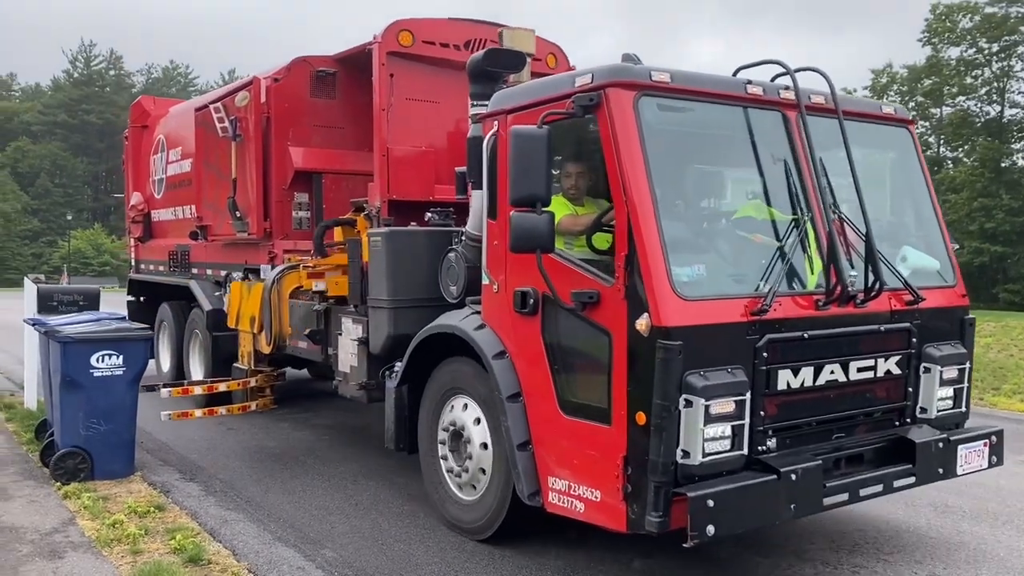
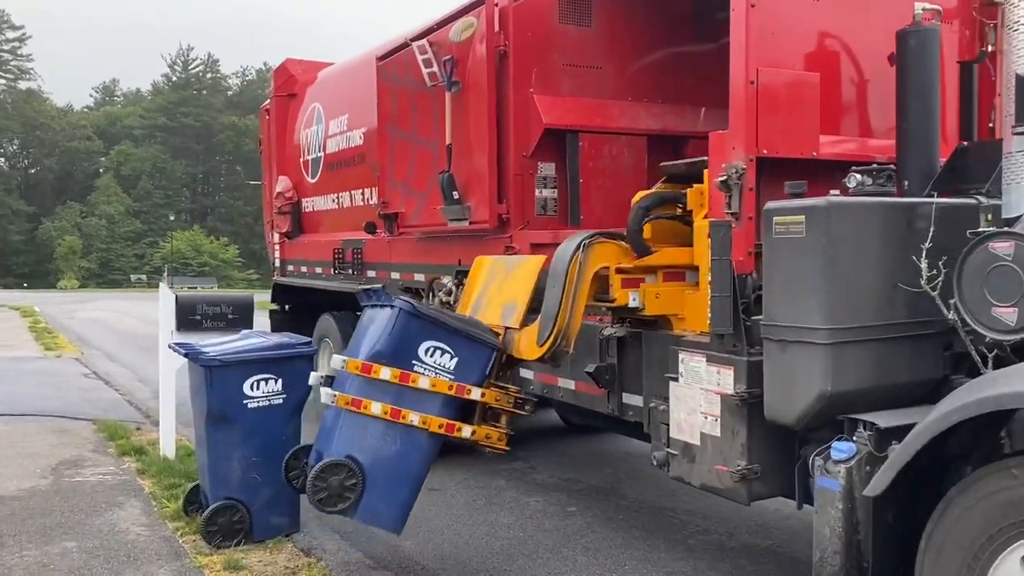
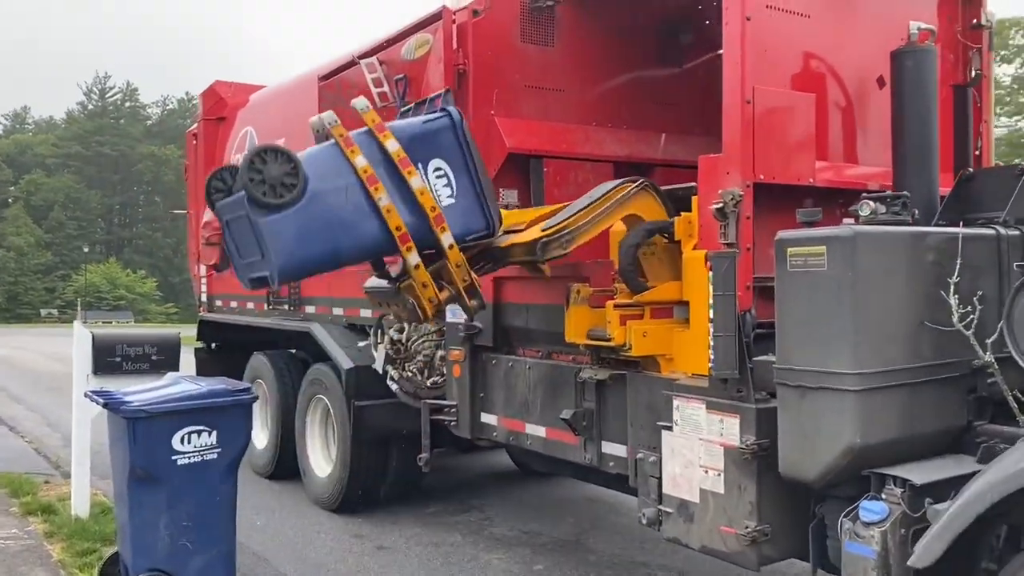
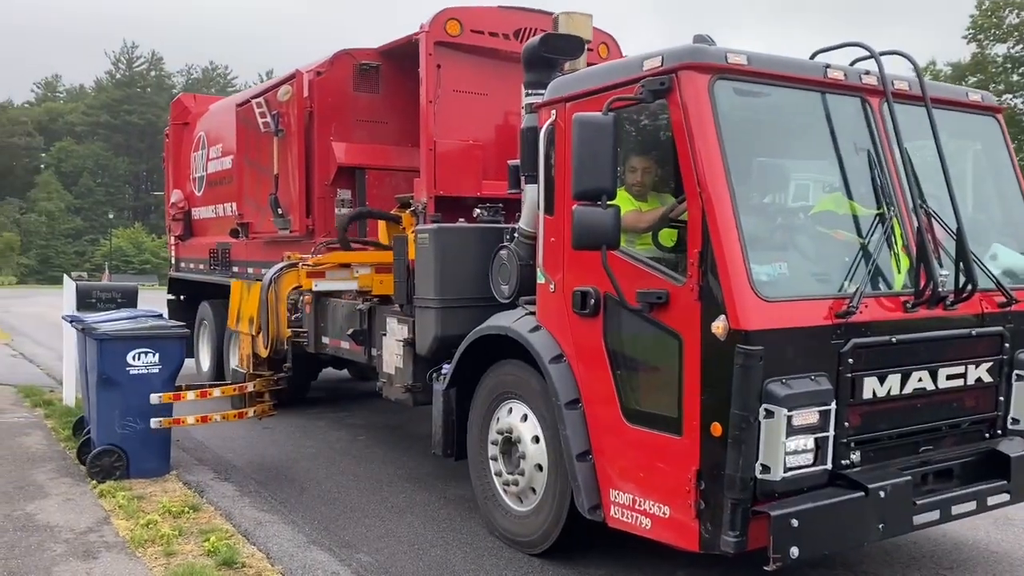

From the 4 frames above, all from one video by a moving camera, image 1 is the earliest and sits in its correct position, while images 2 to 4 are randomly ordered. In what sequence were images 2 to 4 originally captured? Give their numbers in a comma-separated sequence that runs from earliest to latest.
4, 2, 3
